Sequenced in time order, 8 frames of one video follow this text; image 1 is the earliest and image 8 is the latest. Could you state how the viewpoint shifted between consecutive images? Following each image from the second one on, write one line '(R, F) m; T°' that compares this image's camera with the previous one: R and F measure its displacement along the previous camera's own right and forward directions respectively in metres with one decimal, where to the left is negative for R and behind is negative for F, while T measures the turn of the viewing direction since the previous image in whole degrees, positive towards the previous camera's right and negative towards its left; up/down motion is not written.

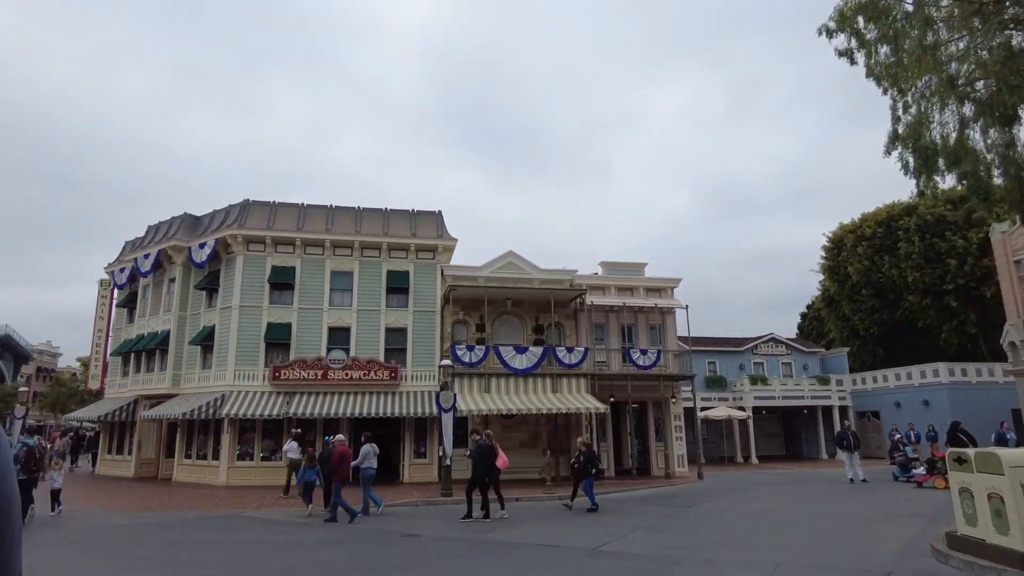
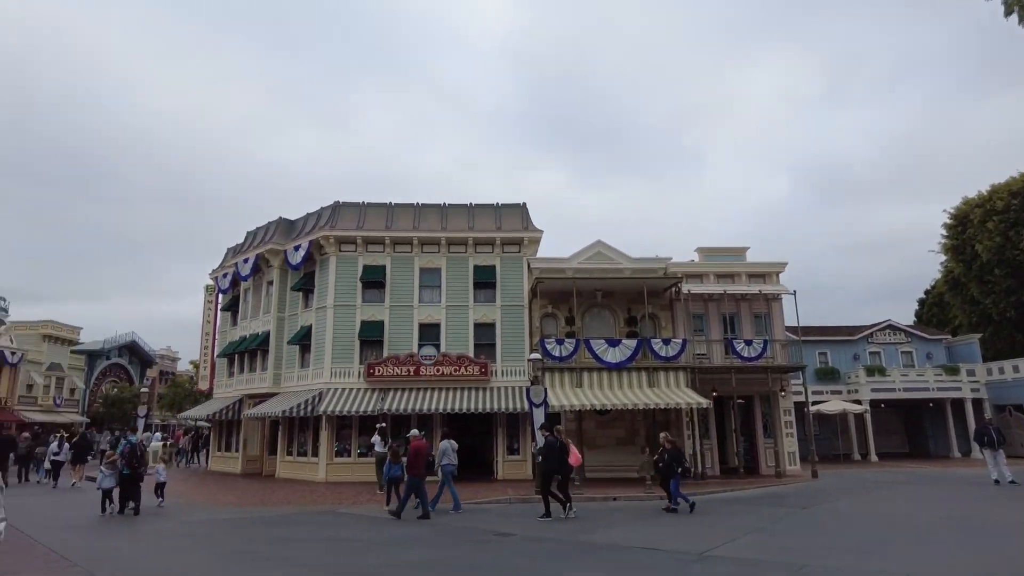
(-0.1, +0.6) m; -8°
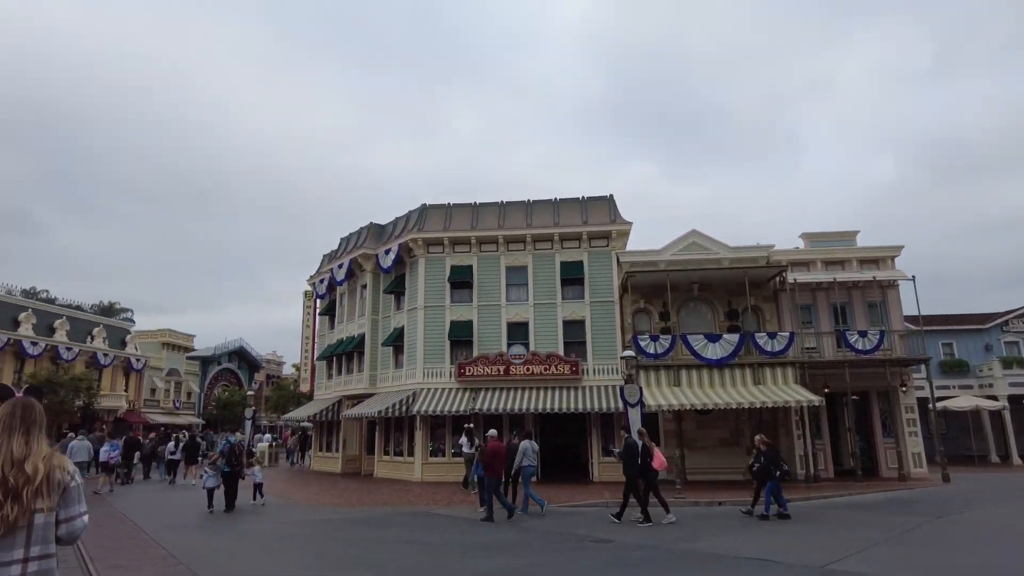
(0.0, +0.4) m; -8°
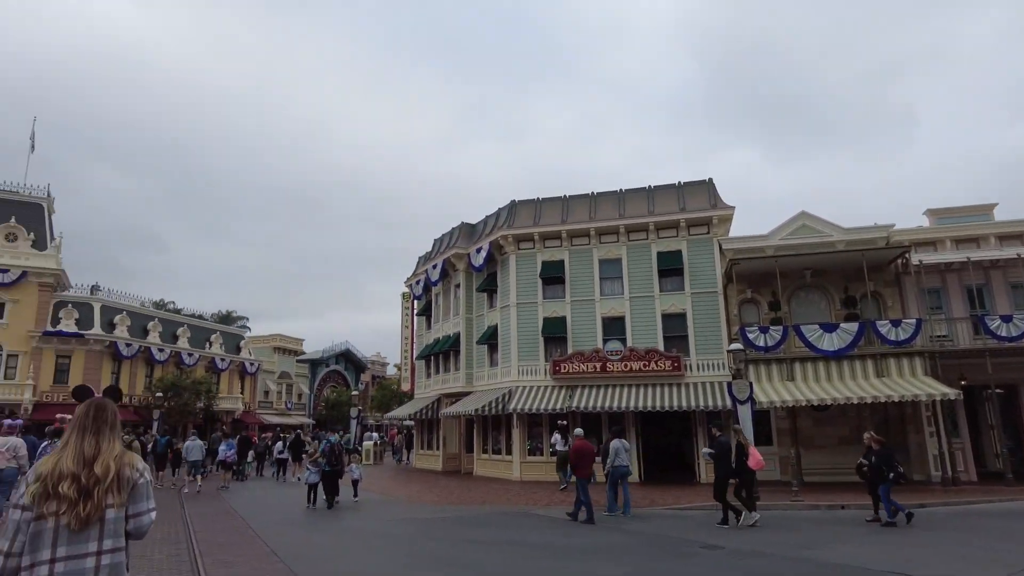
(+0.1, +0.5) m; -8°
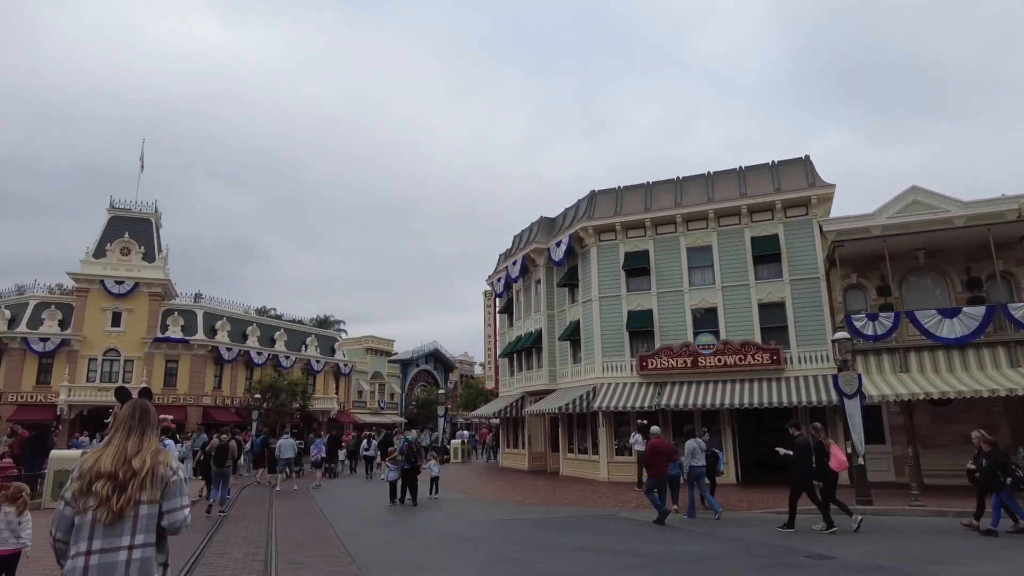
(+0.2, +0.6) m; -8°
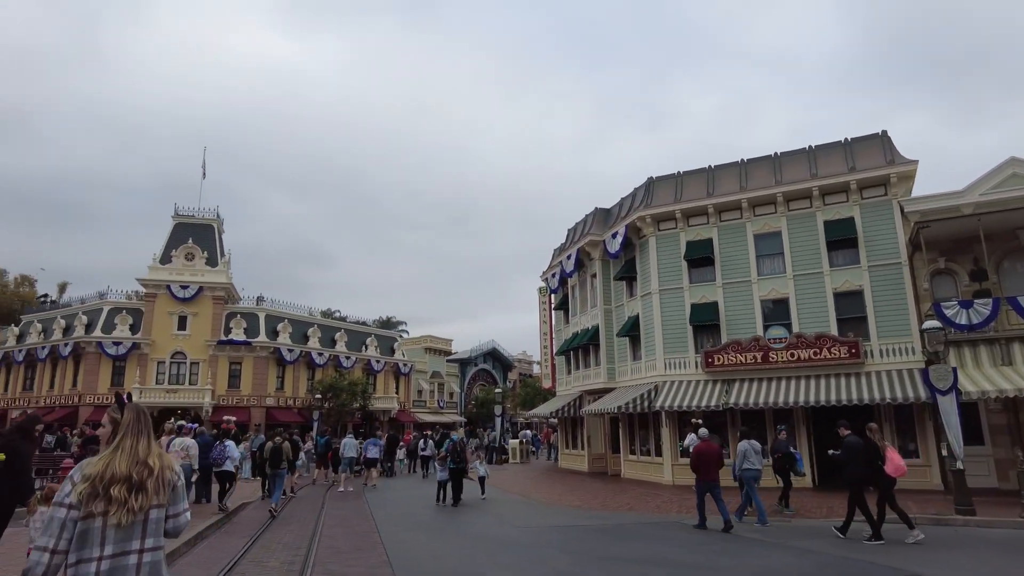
(+0.2, +0.8) m; -5°
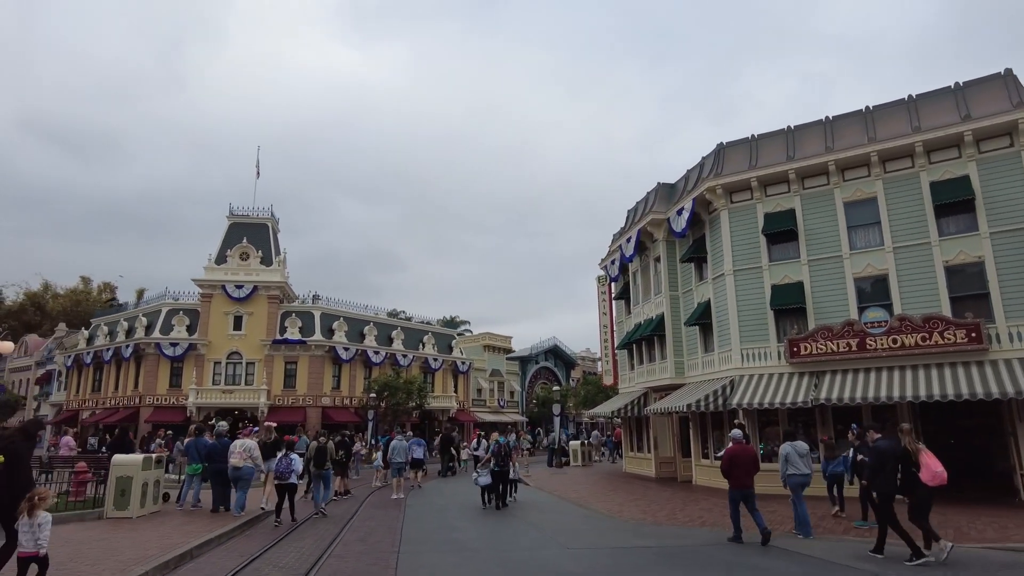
(+0.4, +2.0) m; -6°
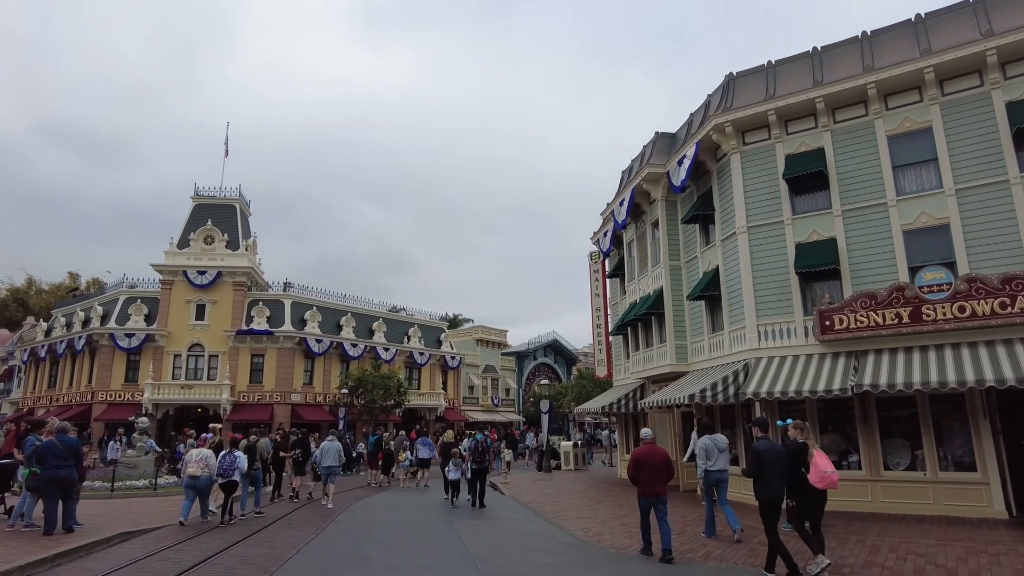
(+1.1, +3.5) m; -1°
